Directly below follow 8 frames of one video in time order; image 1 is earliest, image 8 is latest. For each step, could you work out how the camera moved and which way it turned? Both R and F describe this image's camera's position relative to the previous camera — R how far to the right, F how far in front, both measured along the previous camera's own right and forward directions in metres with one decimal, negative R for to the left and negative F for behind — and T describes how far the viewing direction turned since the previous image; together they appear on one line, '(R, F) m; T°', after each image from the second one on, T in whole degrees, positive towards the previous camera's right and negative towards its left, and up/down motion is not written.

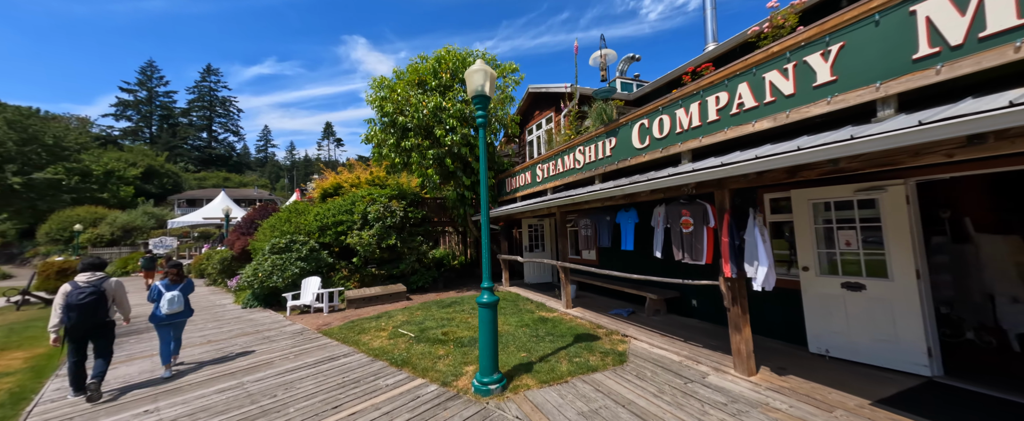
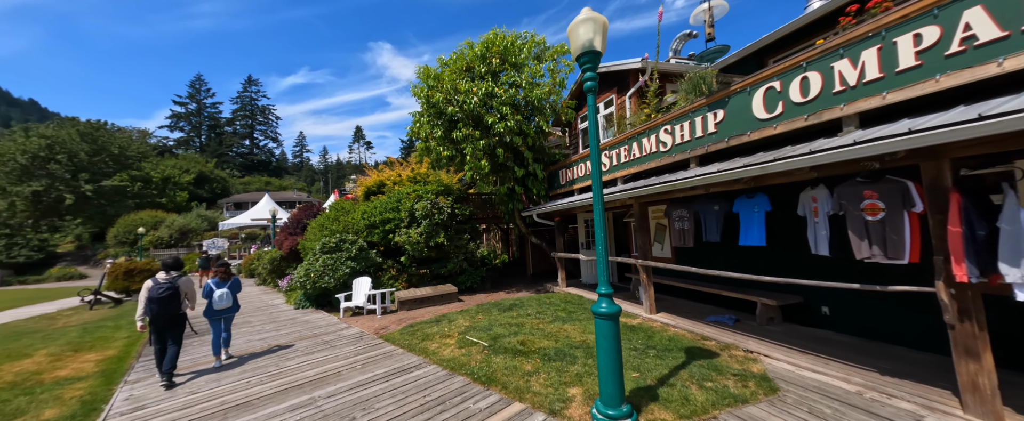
(-0.8, +0.6) m; -4°
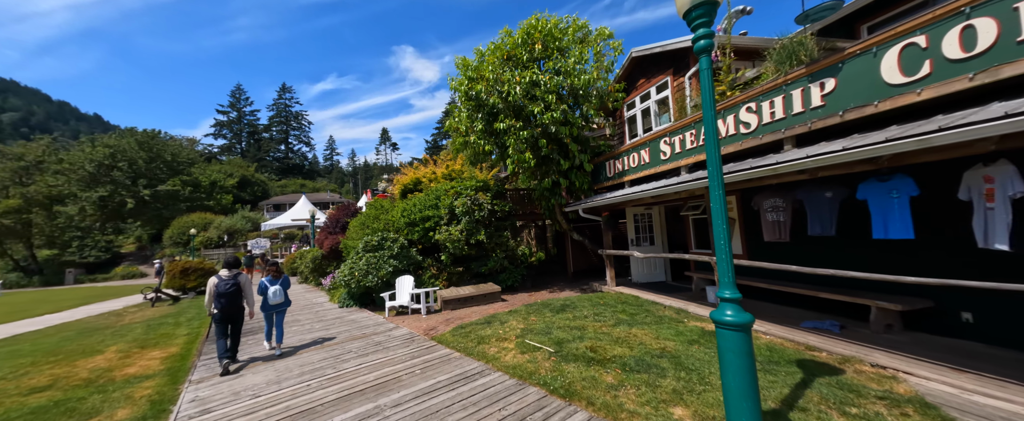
(-0.5, +0.3) m; -4°
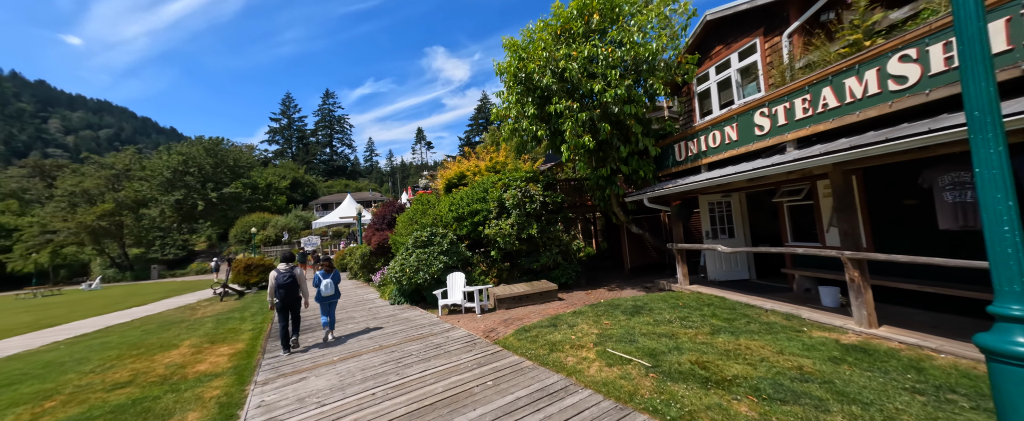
(-0.5, +0.6) m; -6°
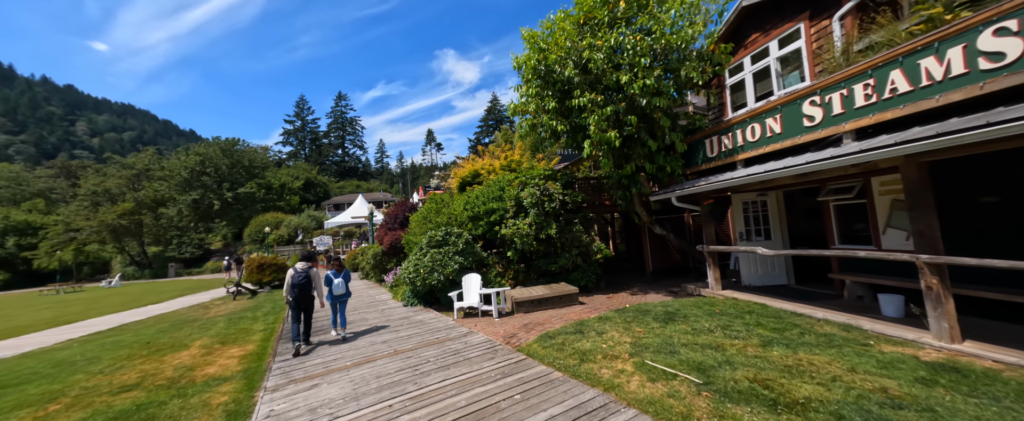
(-0.2, +0.4) m; -2°
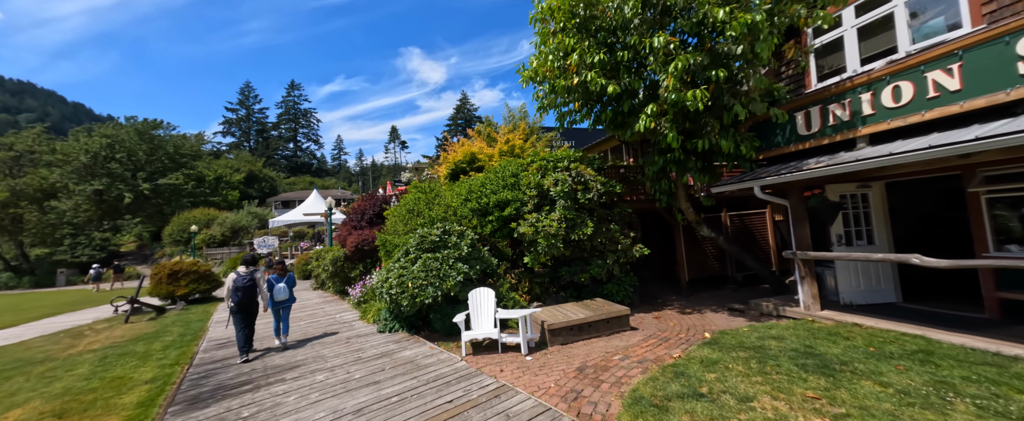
(-1.1, +2.2) m; +7°
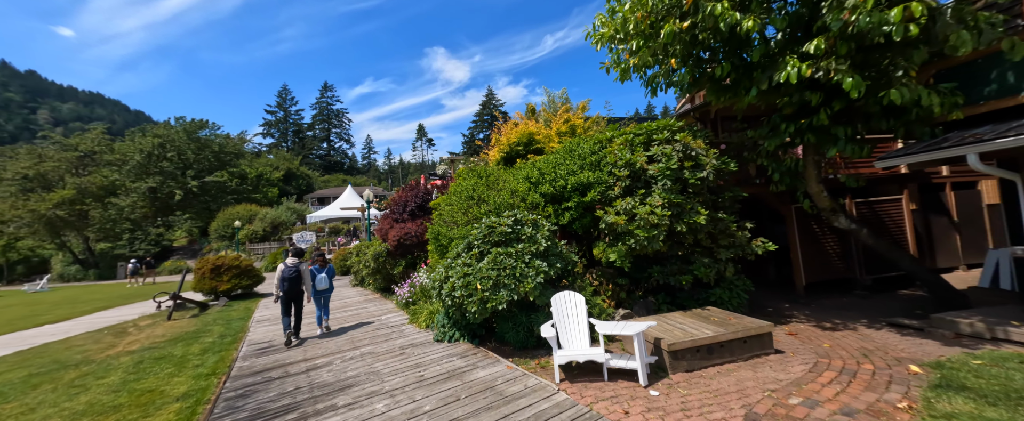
(-1.0, +1.2) m; -4°
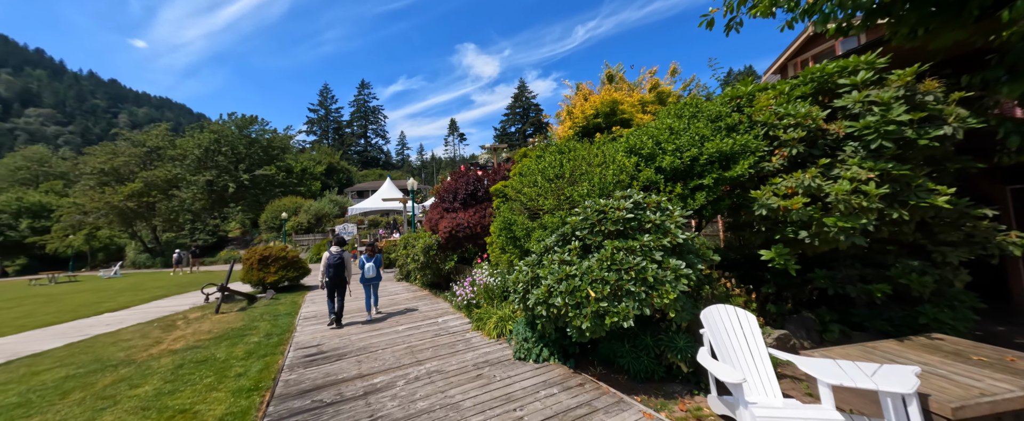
(-1.0, +1.4) m; -5°
